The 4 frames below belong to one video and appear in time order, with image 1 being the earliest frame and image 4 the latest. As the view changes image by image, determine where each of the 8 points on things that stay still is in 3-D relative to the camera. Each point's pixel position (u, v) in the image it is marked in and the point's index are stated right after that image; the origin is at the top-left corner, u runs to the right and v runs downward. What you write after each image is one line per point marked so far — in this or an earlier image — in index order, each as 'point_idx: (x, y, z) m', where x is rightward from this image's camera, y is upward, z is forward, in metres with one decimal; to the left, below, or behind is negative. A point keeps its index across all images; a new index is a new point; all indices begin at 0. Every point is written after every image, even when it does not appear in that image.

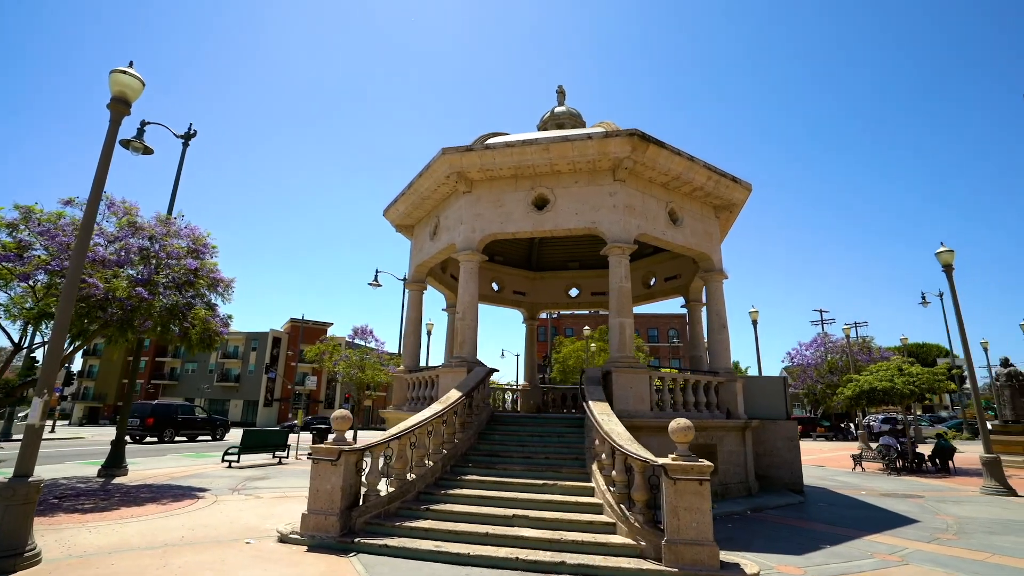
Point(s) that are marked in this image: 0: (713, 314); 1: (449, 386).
0: (+4.5, -0.6, +11.5) m
1: (-1.3, -1.9, +10.1) m
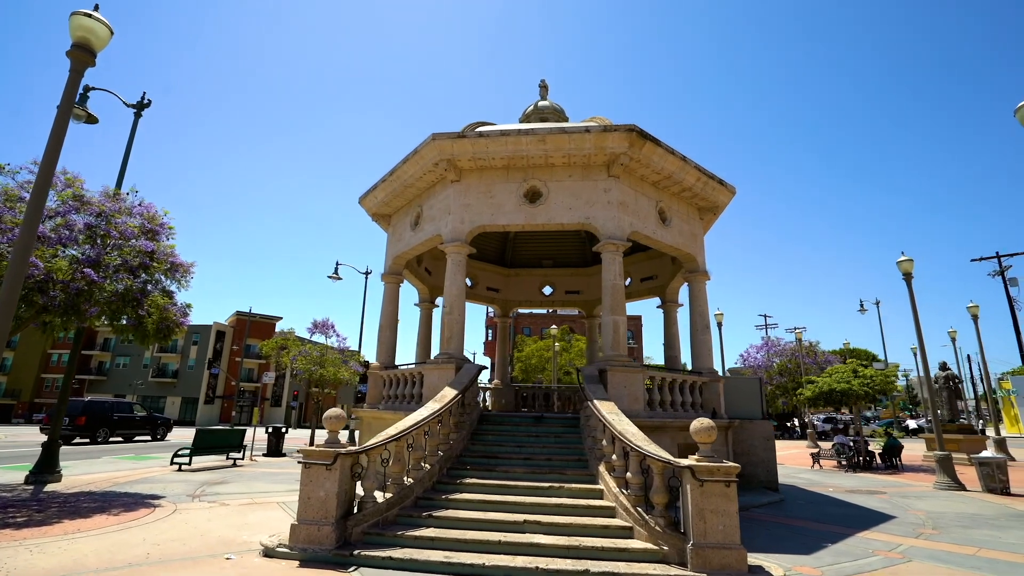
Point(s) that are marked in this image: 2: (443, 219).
0: (+4.2, -0.6, +11.6) m
1: (-1.5, -1.8, +9.6) m
2: (-1.4, +1.4, +10.7) m
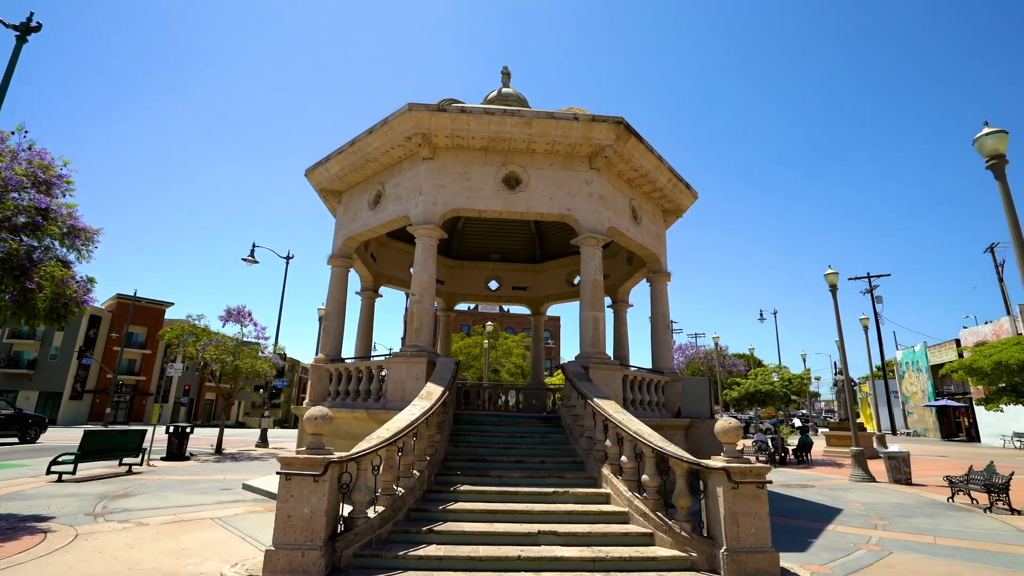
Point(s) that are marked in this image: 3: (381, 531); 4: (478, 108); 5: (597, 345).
0: (+3.3, -0.6, +11.7) m
1: (-1.9, -1.6, +8.6) m
2: (-1.9, +1.7, +9.7) m
3: (-1.4, -2.6, +5.5) m
4: (-0.6, +3.3, +9.4) m
5: (+1.5, -1.0, +9.2) m
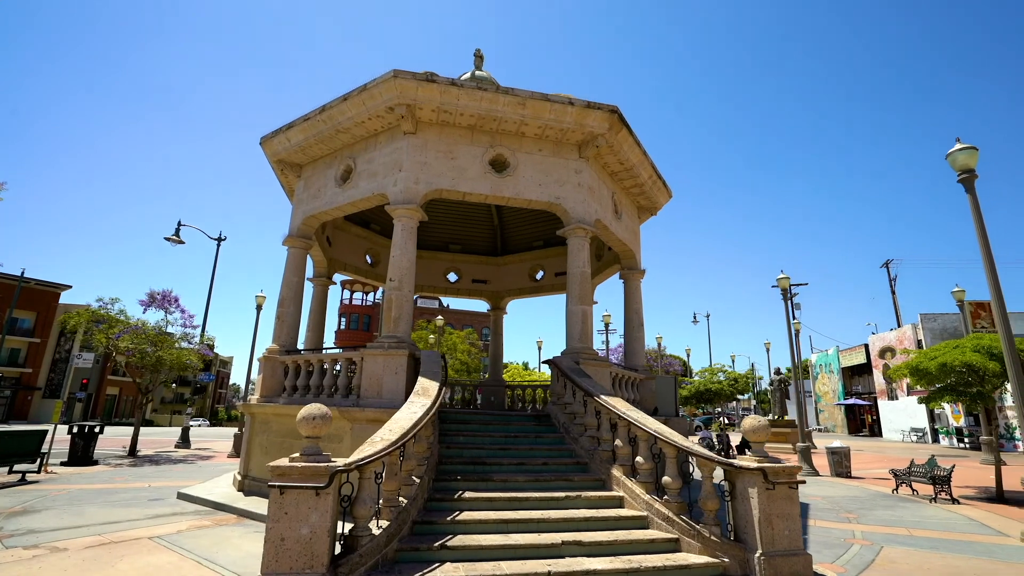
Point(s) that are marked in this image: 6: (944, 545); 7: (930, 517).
0: (+2.7, -0.5, +11.5) m
1: (-2.0, -1.3, +7.8) m
2: (-2.1, +1.9, +8.8) m
3: (-1.2, -2.4, +4.7) m
4: (-0.7, +3.5, +8.7) m
5: (+1.3, -0.9, +8.8) m
6: (+5.9, -3.5, +7.0) m
7: (+7.3, -4.0, +8.9) m
